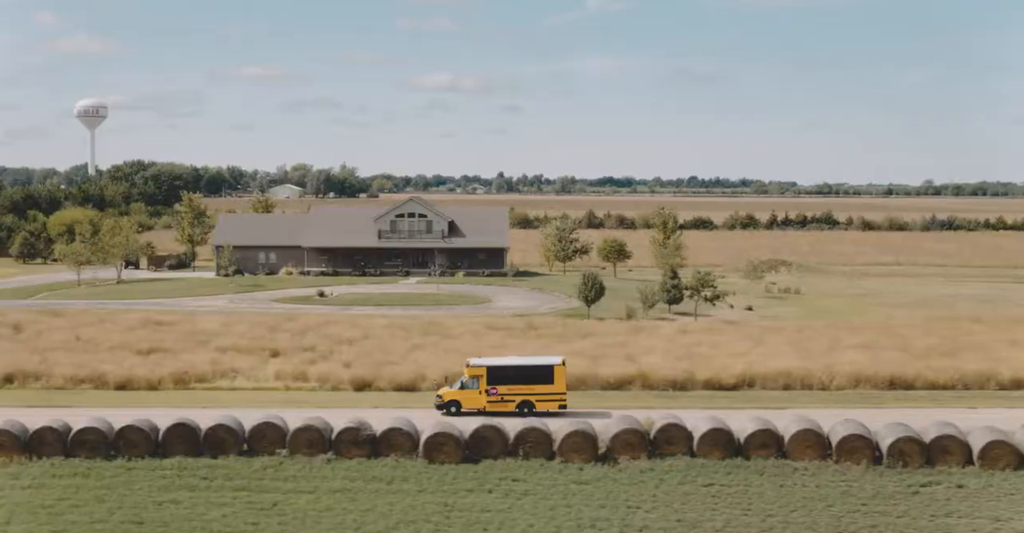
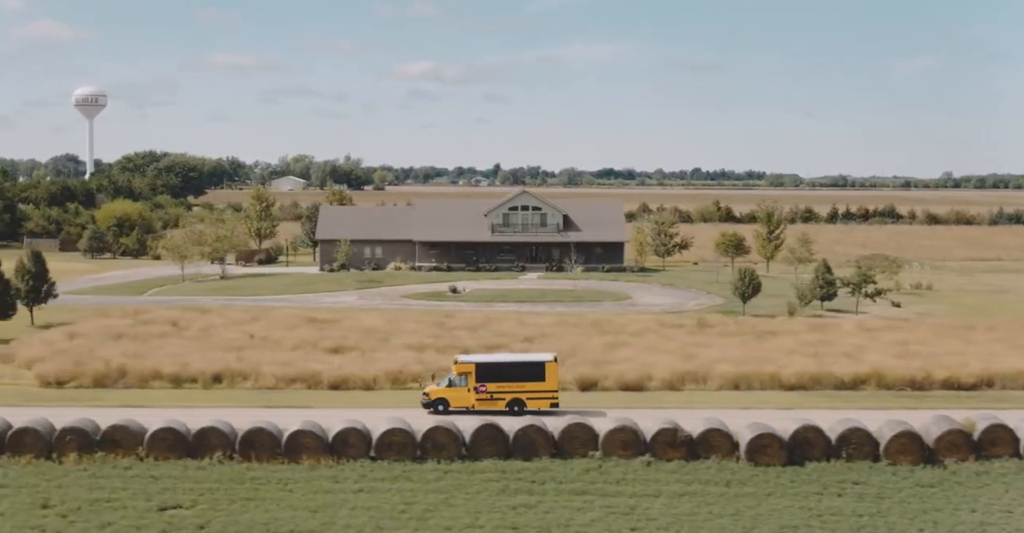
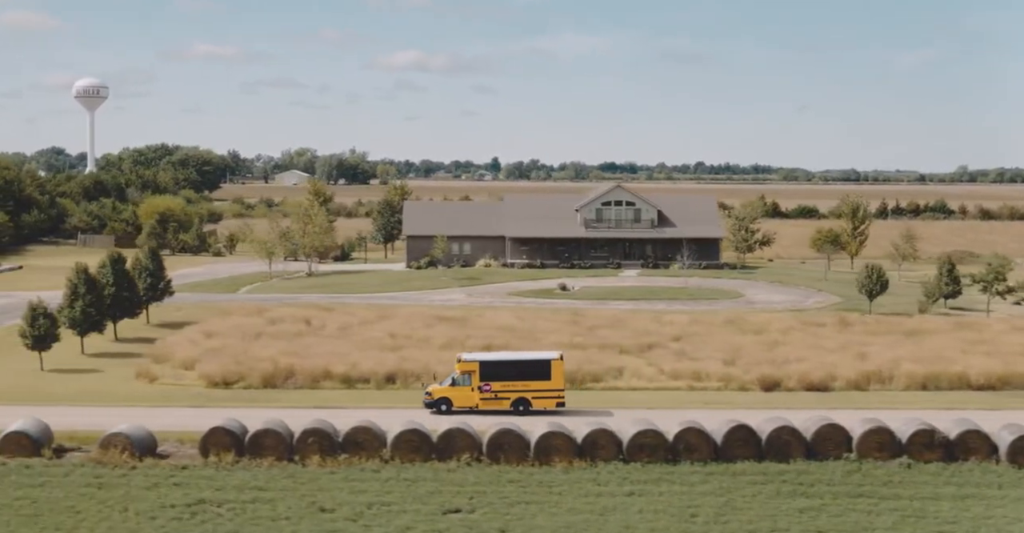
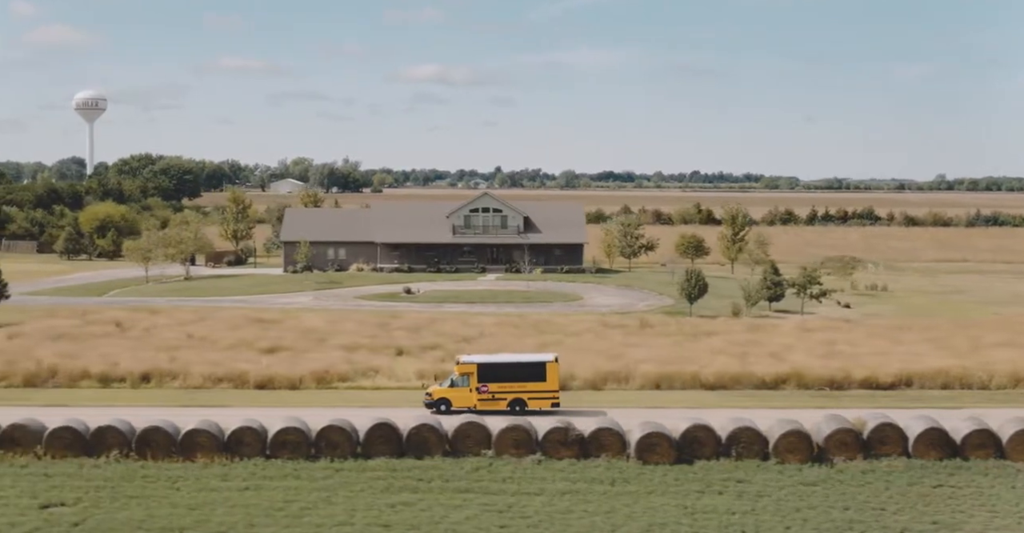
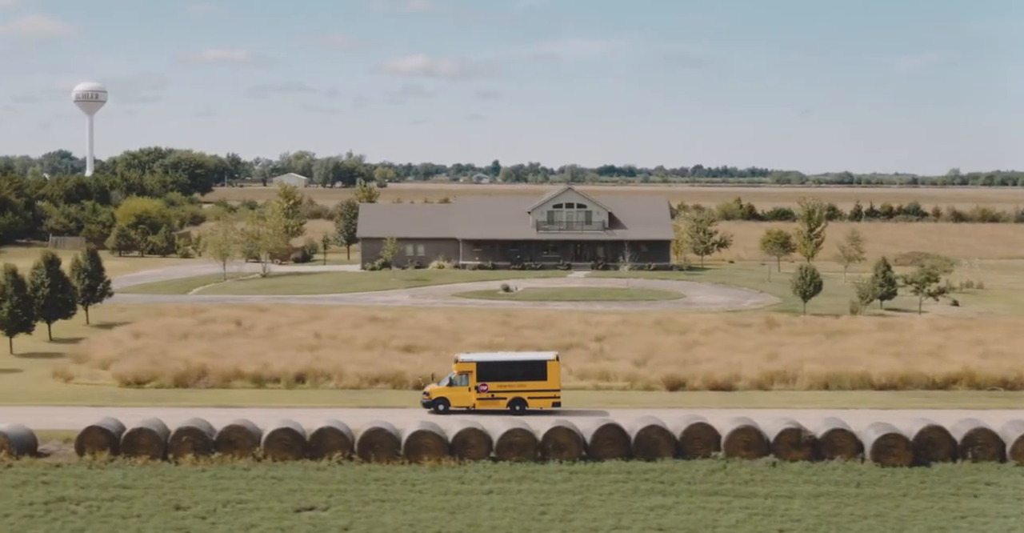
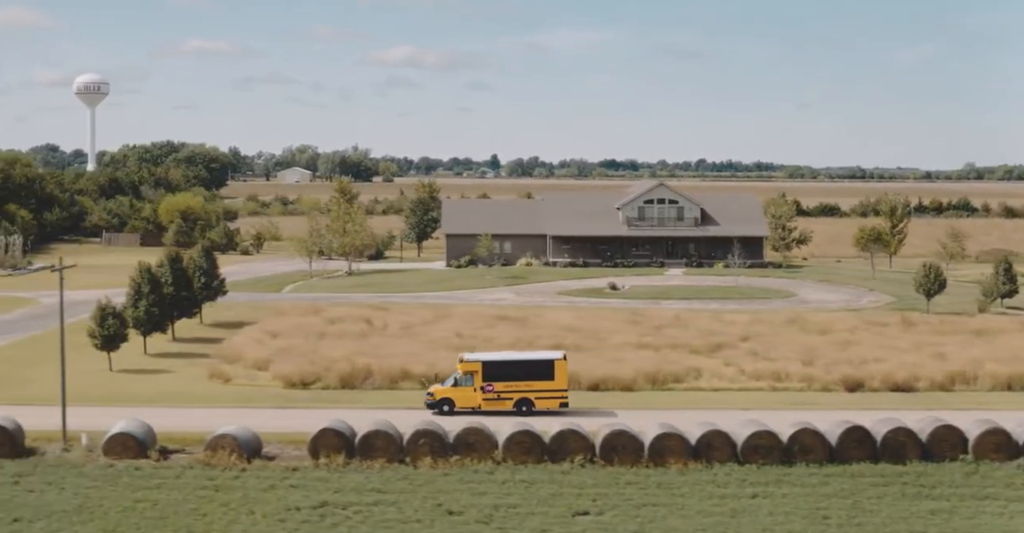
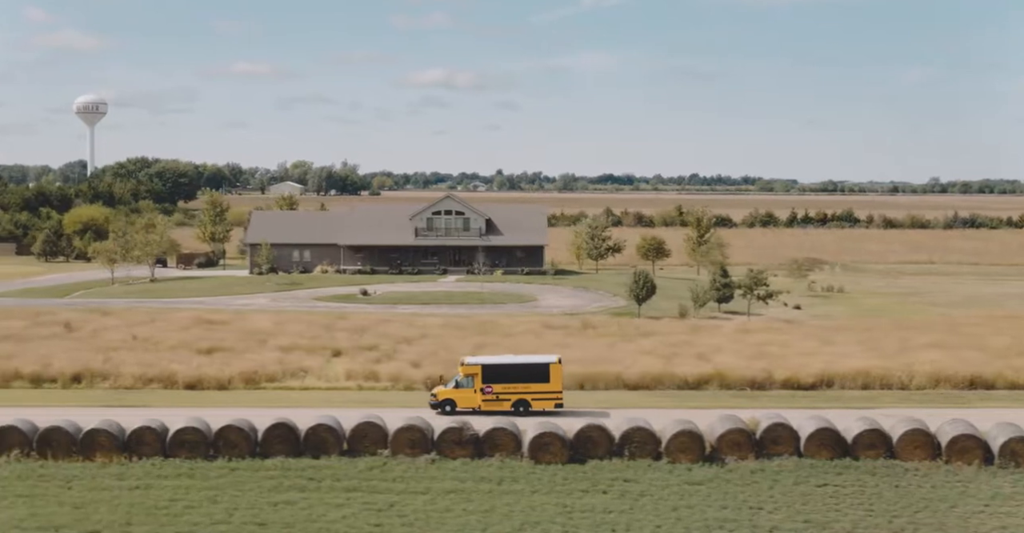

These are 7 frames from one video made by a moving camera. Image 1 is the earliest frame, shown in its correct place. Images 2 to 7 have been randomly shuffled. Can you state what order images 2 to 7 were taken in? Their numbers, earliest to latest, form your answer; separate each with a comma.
7, 4, 2, 5, 3, 6
